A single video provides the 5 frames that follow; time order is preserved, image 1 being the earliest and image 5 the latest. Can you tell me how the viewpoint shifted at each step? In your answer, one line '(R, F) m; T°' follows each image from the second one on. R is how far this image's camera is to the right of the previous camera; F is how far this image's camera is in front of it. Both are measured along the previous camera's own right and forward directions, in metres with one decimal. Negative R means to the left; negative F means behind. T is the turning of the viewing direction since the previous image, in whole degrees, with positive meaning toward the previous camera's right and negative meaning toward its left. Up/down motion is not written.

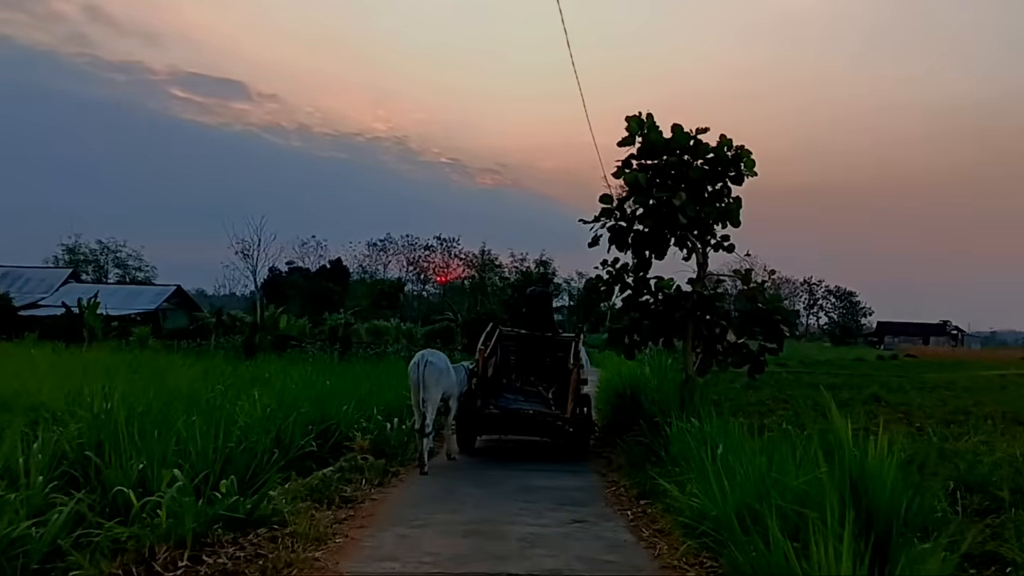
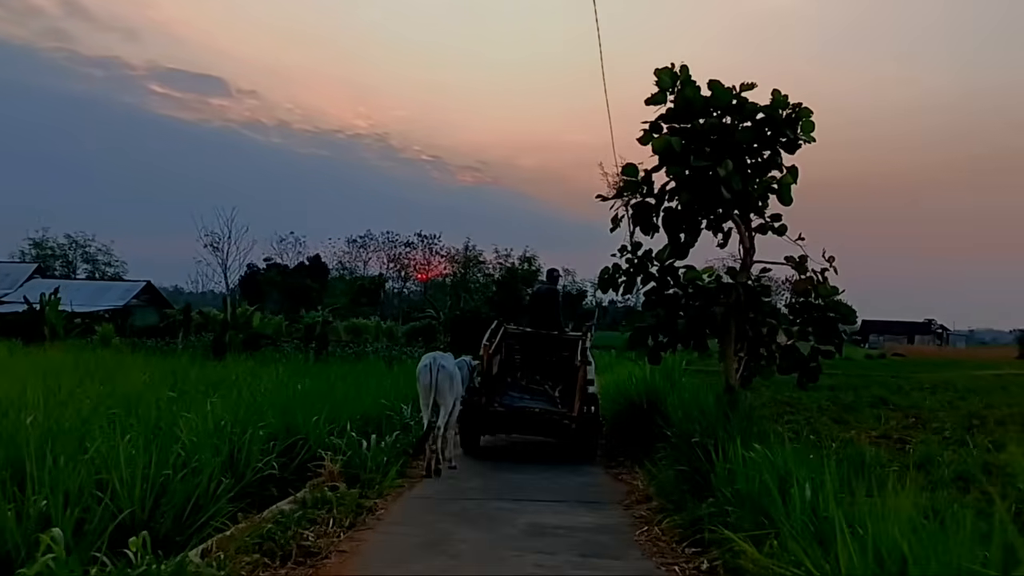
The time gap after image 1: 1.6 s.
(-0.2, +1.7) m; +1°
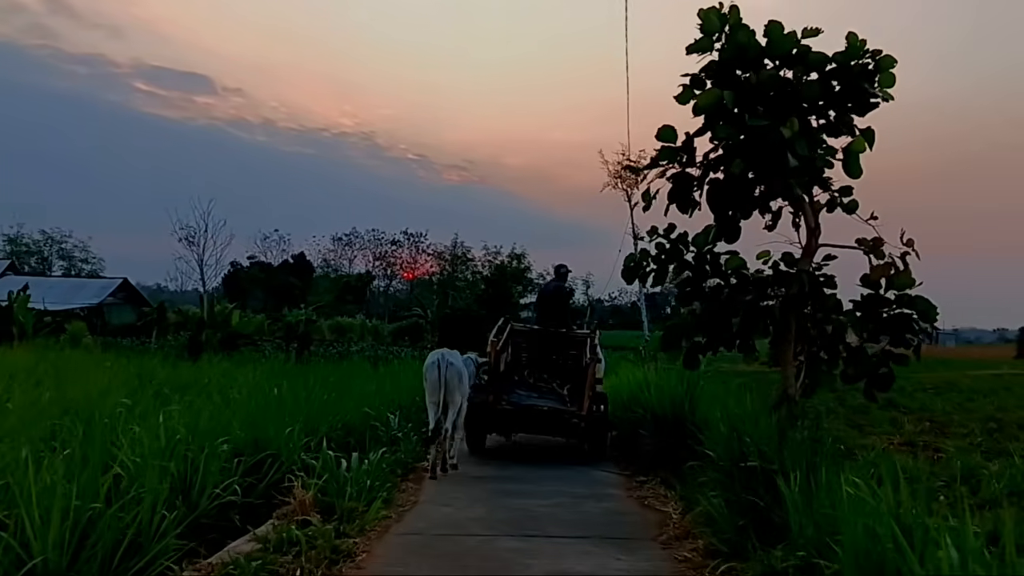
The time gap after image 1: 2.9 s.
(-0.2, +1.4) m; +1°
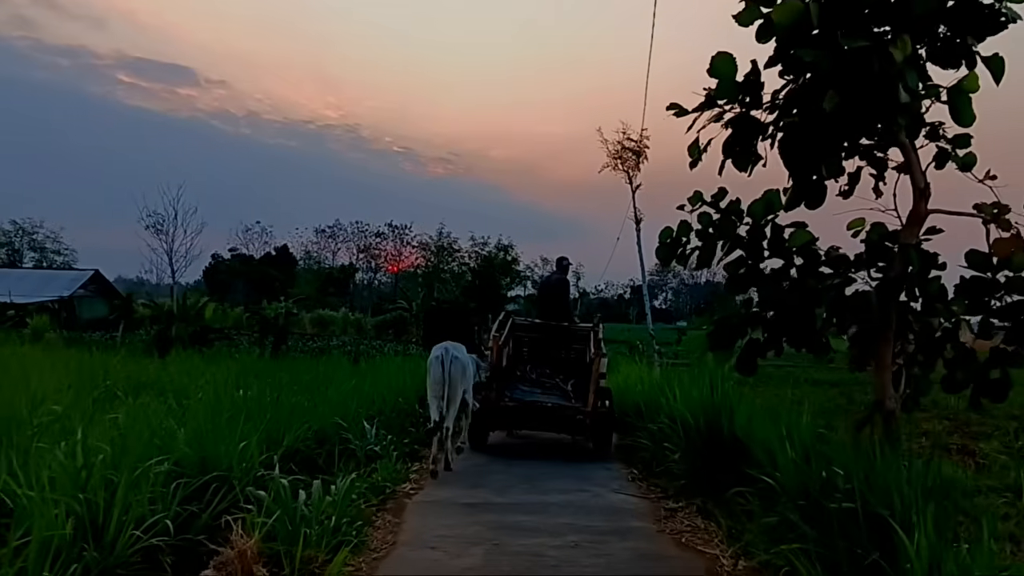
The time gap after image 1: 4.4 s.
(-0.1, +1.5) m; +1°
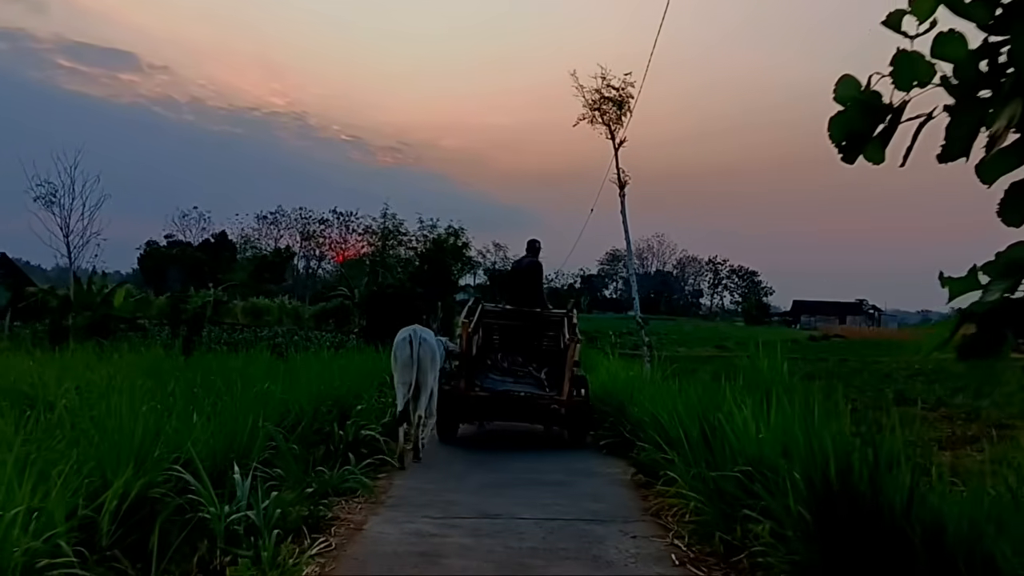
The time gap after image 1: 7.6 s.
(-0.1, +3.2) m; +3°
